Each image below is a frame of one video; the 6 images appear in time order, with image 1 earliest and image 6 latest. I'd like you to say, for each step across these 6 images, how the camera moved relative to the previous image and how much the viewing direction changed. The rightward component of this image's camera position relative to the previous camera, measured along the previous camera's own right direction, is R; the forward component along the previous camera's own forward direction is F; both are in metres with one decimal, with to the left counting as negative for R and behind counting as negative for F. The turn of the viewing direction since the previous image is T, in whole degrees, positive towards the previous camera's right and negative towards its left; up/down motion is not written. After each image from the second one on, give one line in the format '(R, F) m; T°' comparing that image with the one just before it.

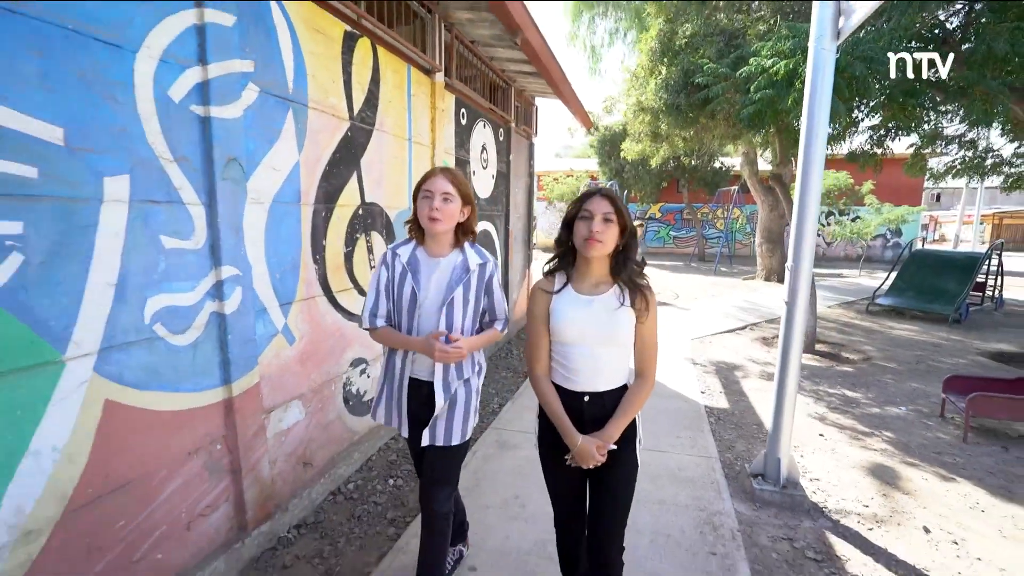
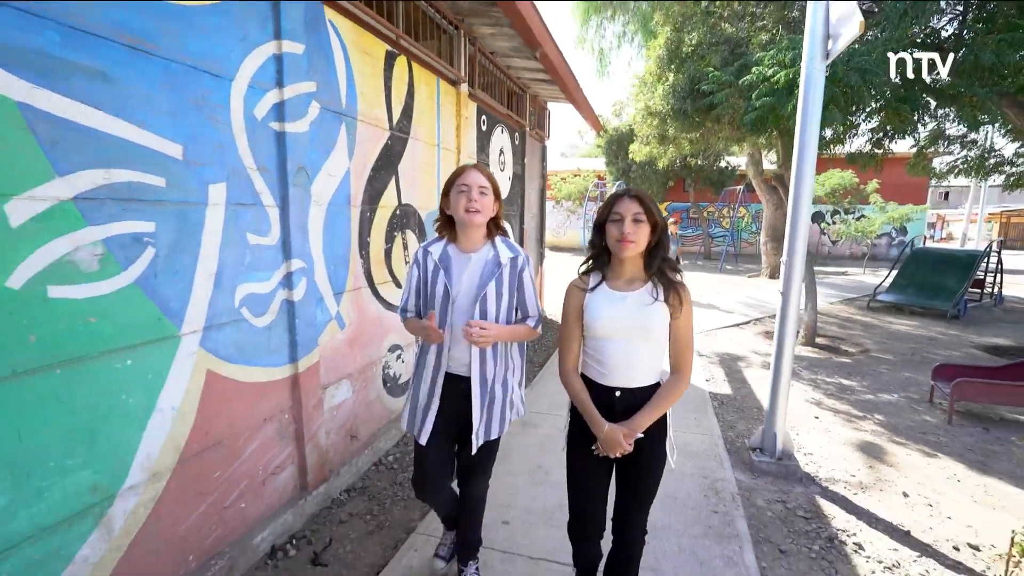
(-0.1, -0.3) m; -1°
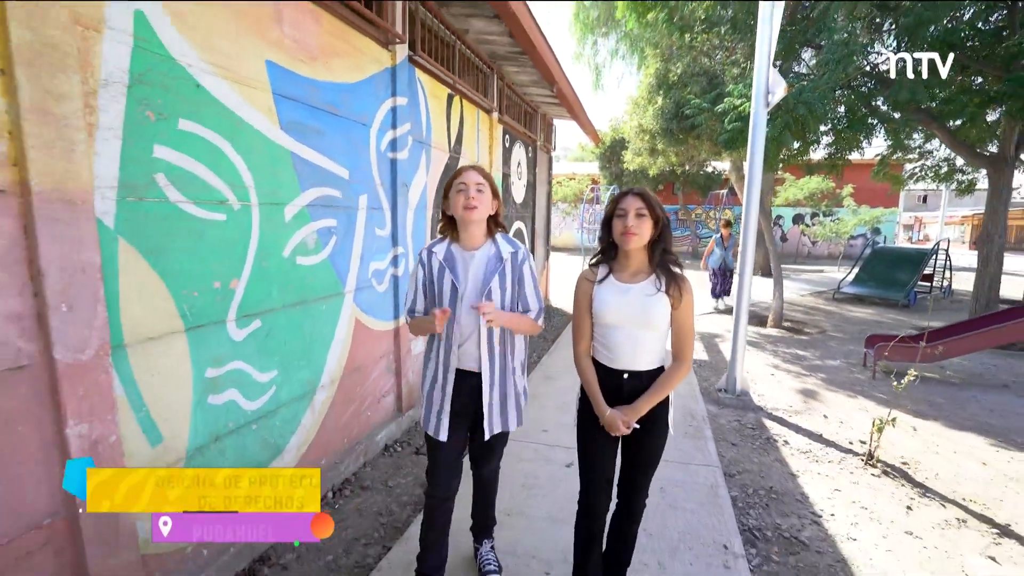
(-0.3, -1.0) m; +1°
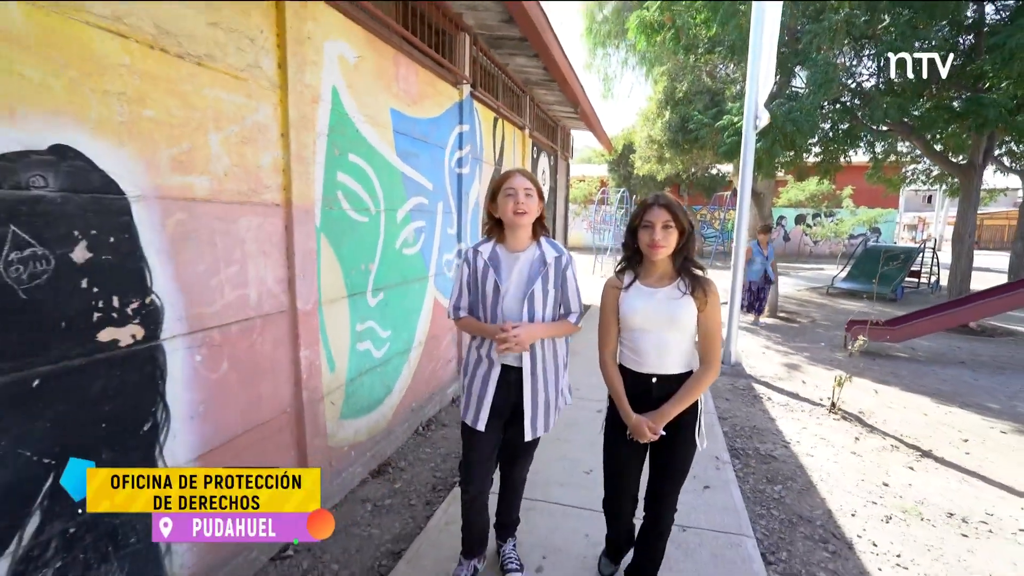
(-0.3, -0.9) m; -1°
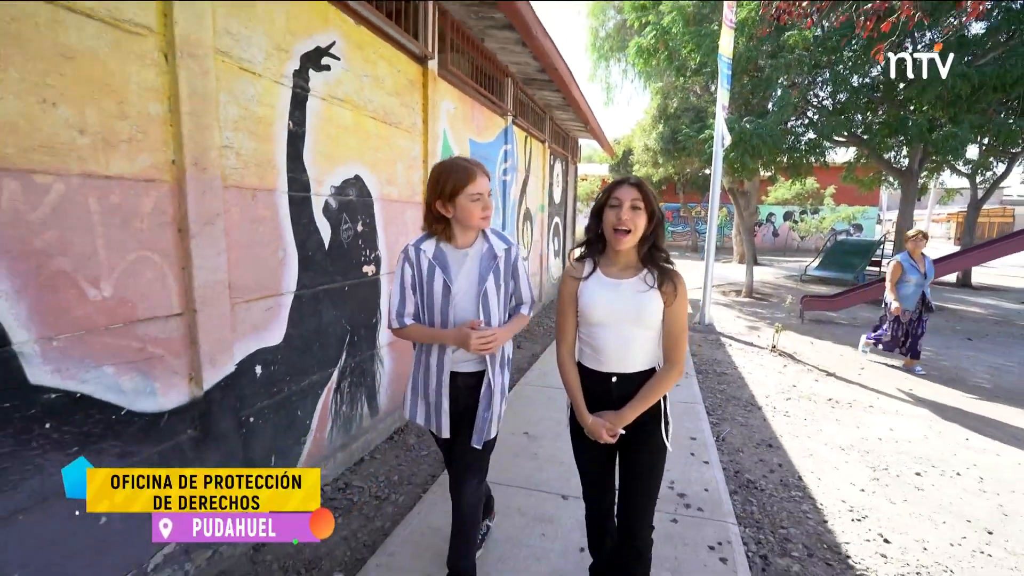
(-0.4, -1.5) m; 0°
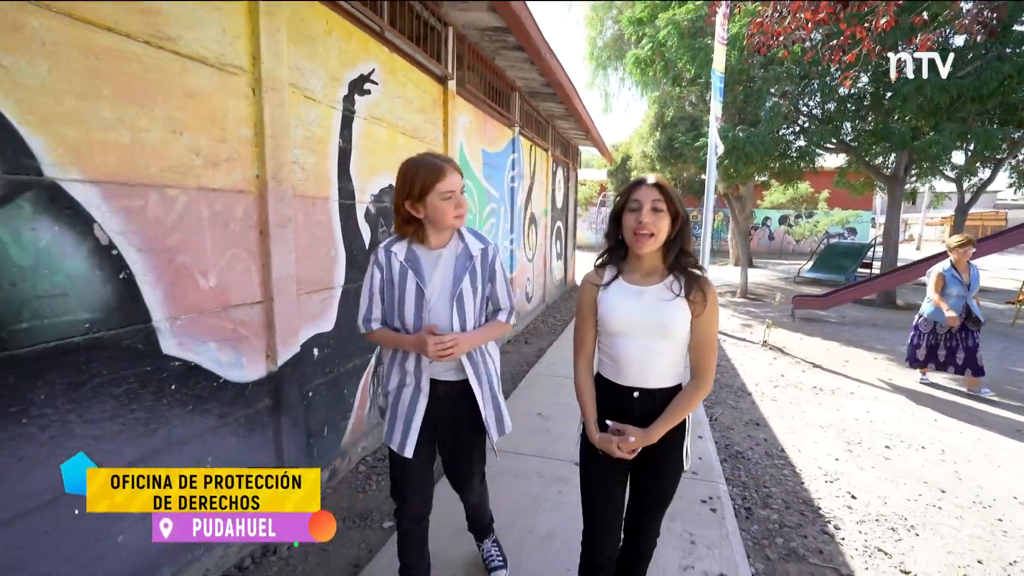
(-0.1, -0.4) m; 0°
